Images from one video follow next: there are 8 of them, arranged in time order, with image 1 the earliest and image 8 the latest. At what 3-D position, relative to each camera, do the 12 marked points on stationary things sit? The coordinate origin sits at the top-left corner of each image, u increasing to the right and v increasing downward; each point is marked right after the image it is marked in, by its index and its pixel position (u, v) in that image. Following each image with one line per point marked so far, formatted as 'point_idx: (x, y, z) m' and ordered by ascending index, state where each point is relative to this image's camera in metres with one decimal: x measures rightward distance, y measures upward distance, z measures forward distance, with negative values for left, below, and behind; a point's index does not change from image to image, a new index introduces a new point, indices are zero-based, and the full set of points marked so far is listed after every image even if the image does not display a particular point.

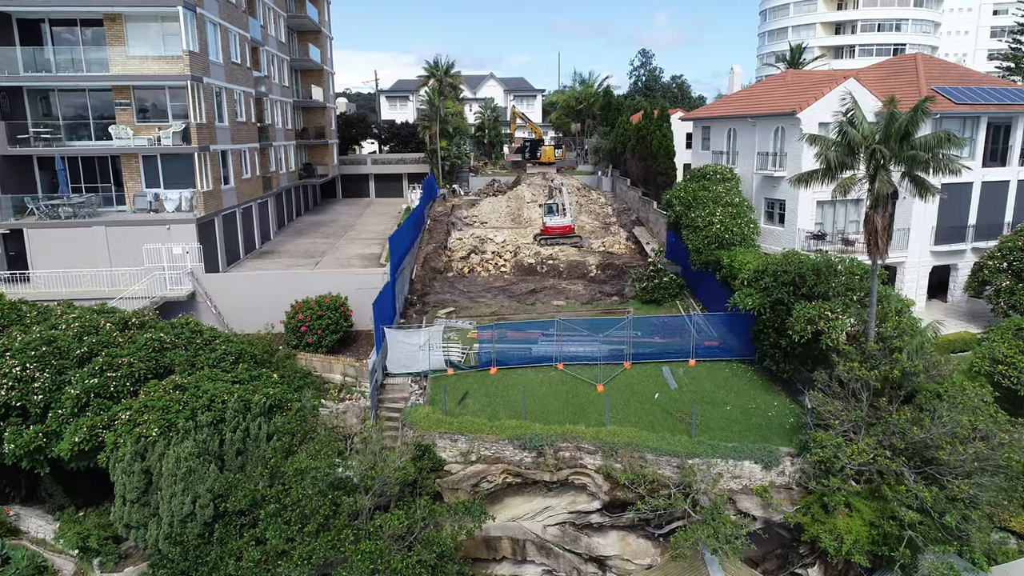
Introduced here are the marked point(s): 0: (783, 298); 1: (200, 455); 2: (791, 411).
0: (+7.2, -0.3, +19.1) m
1: (-7.0, -3.7, +16.0) m
2: (+7.1, -3.2, +18.2) m
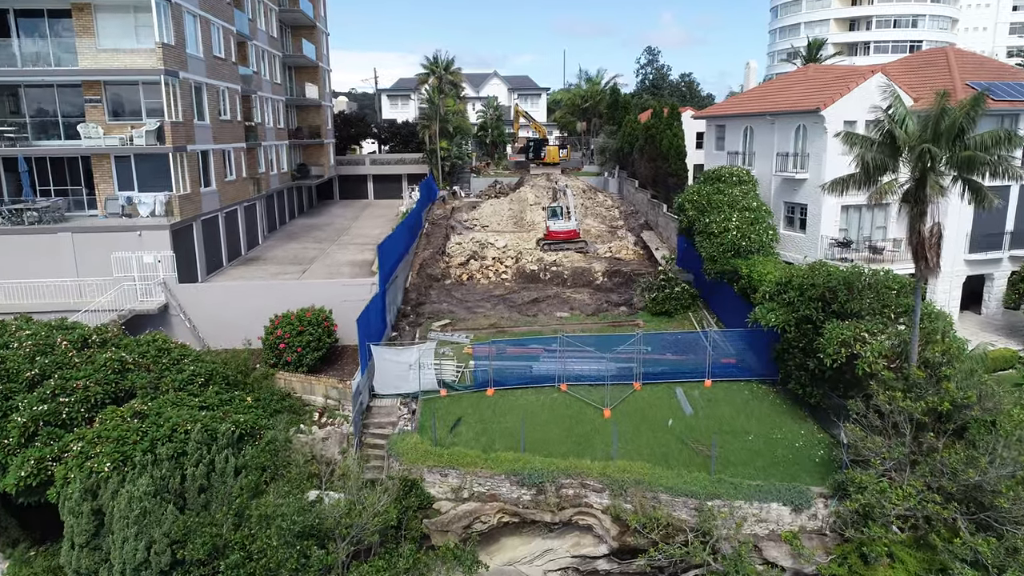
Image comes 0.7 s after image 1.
0: (+7.2, -0.6, +17.2) m
1: (-7.0, -4.1, +14.2) m
2: (+7.0, -3.5, +16.3) m
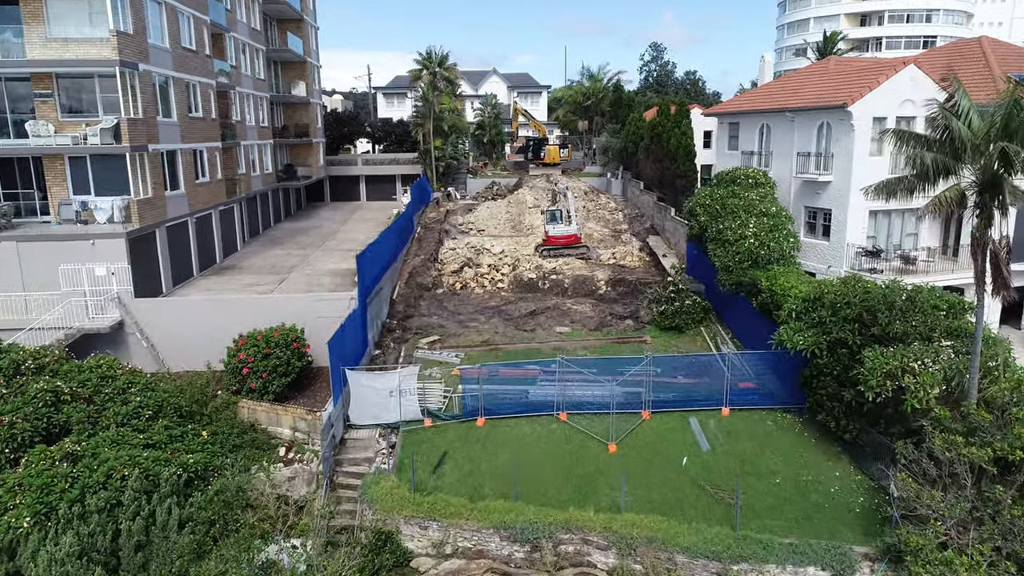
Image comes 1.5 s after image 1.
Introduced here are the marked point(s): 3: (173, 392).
0: (+7.0, -1.1, +15.0) m
1: (-7.2, -4.5, +12.1) m
2: (+6.9, -4.0, +14.1) m
3: (-7.7, -2.4, +16.2) m
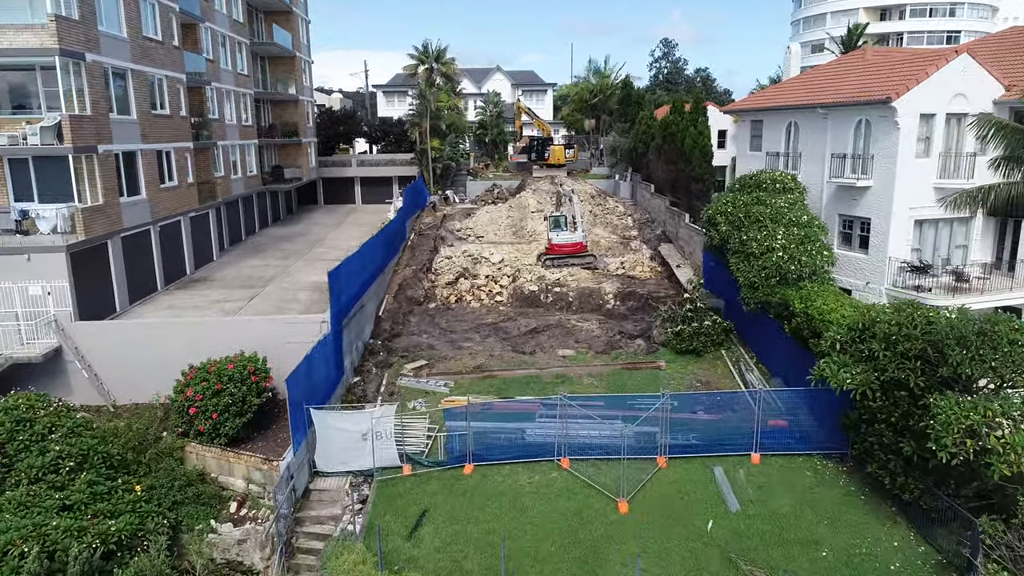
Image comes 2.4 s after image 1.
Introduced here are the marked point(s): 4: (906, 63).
0: (+6.8, -1.6, +12.4) m
1: (-7.4, -5.0, +9.6) m
2: (+6.7, -4.5, +11.6) m
3: (-7.8, -2.9, +13.7) m
4: (+10.9, +6.2, +19.8) m
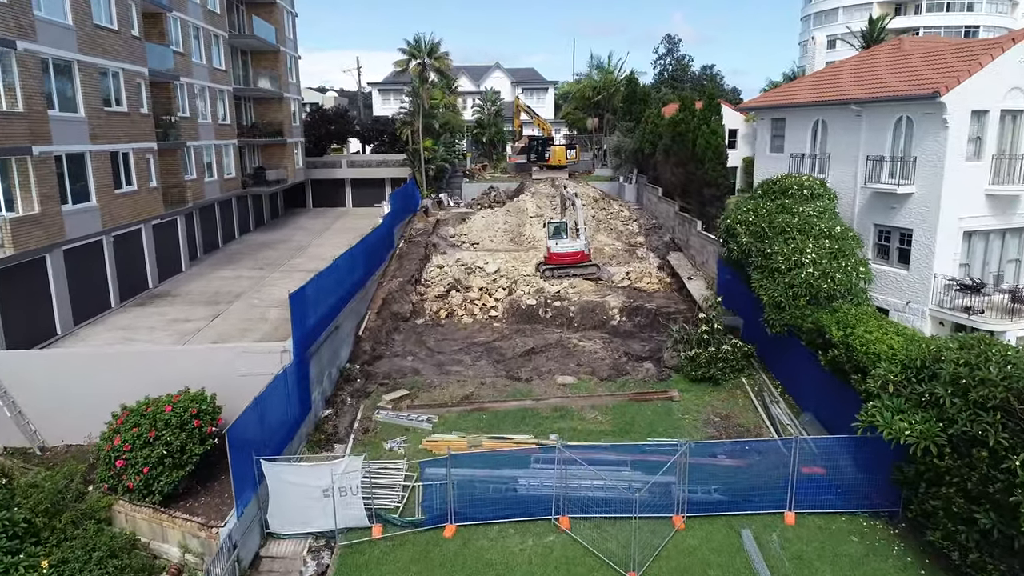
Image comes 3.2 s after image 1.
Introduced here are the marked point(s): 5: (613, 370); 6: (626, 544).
0: (+6.6, -2.1, +10.1) m
1: (-7.6, -5.5, +7.3) m
2: (+6.5, -5.0, +9.2) m
3: (-8.0, -3.4, +11.5) m
4: (+10.8, +5.7, +17.5) m
5: (+2.7, -2.2, +19.2) m
6: (+1.9, -4.3, +12.2) m
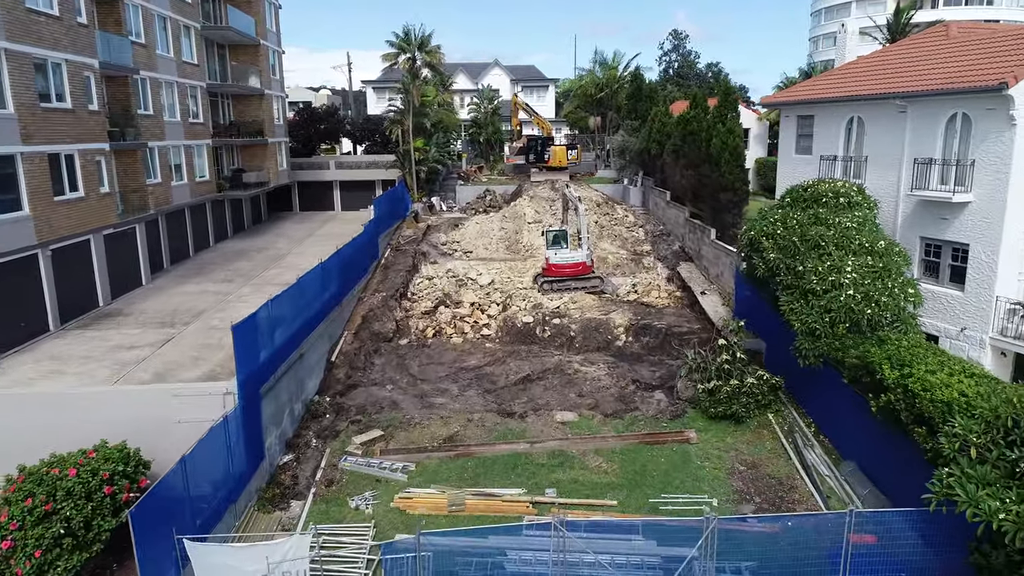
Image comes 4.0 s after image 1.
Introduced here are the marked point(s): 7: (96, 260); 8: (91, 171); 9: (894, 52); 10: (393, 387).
0: (+6.4, -2.6, +7.7) m
1: (-7.8, -6.0, +5.0) m
2: (+6.3, -5.5, +6.8) m
3: (-8.2, -3.9, +9.1) m
4: (+10.6, +5.2, +15.0) m
5: (+2.5, -2.7, +16.8) m
6: (+1.7, -4.8, +9.8) m
7: (-11.6, +0.8, +19.9) m
8: (-11.5, +3.2, +19.5) m
9: (+9.7, +6.0, +18.2) m
10: (-3.0, -2.5, +18.2) m
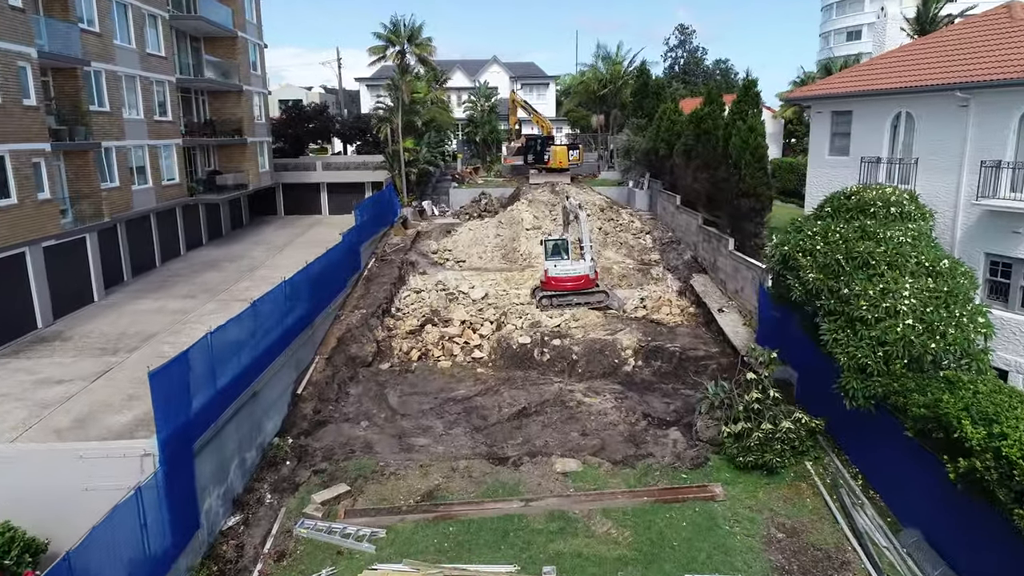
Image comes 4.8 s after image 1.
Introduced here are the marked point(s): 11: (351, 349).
0: (+6.3, -3.1, +5.3) m
1: (-8.0, -6.5, +2.6) m
2: (+6.1, -6.0, +4.4) m
3: (-8.4, -4.3, +6.7) m
4: (+10.4, +4.7, +12.6) m
5: (+2.4, -3.2, +14.4) m
6: (+1.6, -5.3, +7.4) m
7: (-11.7, +0.3, +17.5) m
8: (-11.7, +2.7, +17.2) m
9: (+9.6, +5.5, +15.8) m
10: (-3.2, -3.0, +15.9) m
11: (-4.3, -1.6, +19.0) m
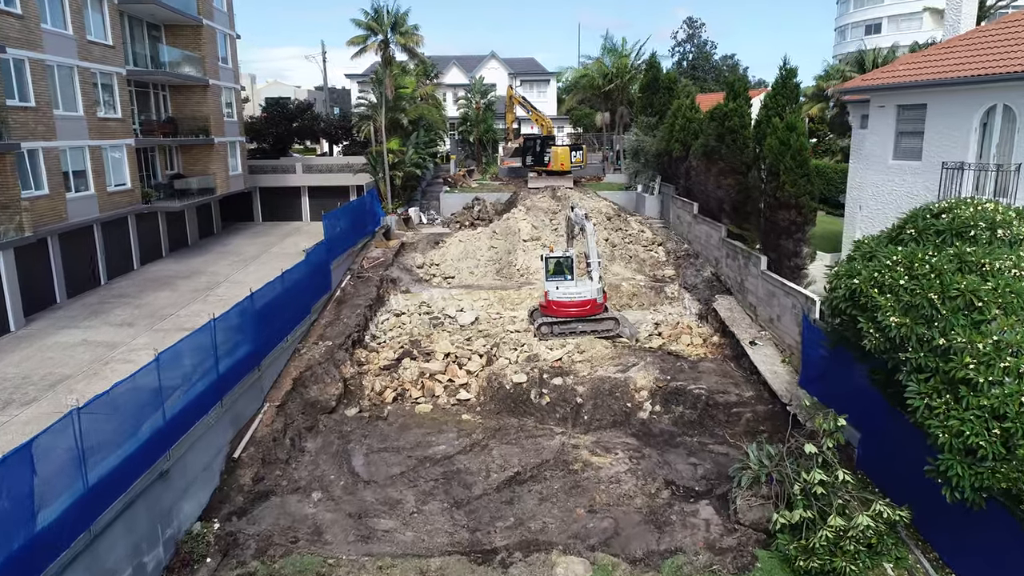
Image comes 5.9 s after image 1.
0: (+6.1, -3.8, +2.1) m
1: (-8.2, -7.2, -0.6) m
2: (+5.9, -6.7, +1.2) m
3: (-8.6, -5.0, +3.5) m
4: (+10.2, +4.1, +9.4) m
5: (+2.2, -3.9, +11.2) m
6: (+1.4, -6.0, +4.2) m
7: (-11.9, -0.3, +14.3) m
8: (-11.9, +2.1, +14.0) m
9: (+9.4, +4.9, +12.6) m
10: (-3.4, -3.7, +12.7) m
11: (-4.5, -2.3, +15.8) m
